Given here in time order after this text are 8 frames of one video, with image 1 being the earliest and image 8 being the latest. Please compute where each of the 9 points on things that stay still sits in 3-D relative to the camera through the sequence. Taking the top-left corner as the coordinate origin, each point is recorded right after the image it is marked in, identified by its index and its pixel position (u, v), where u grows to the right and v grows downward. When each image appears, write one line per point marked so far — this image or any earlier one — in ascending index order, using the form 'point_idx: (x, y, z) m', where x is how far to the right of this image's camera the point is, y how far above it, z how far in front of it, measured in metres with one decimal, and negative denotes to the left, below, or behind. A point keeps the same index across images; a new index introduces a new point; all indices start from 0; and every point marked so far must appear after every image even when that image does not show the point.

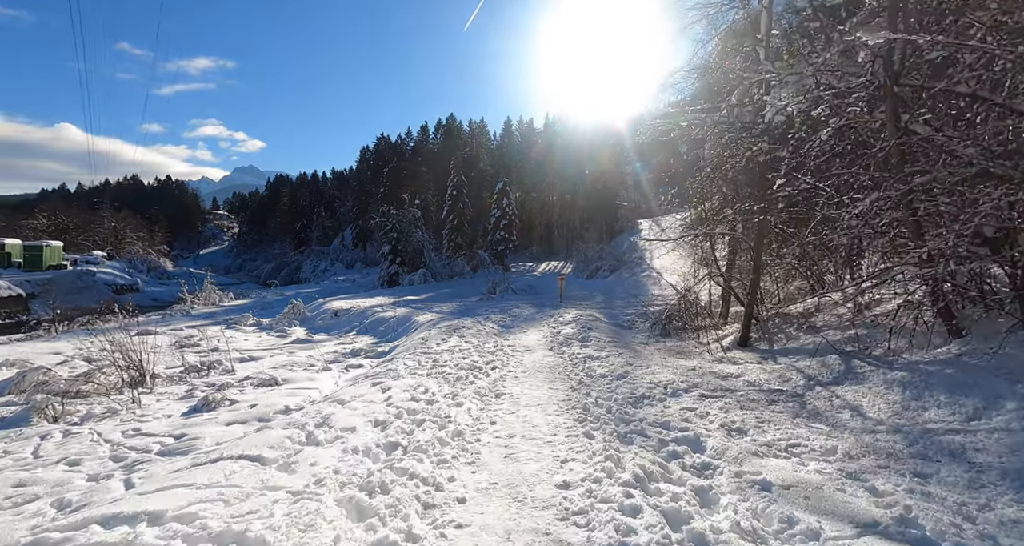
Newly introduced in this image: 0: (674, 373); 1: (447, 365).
0: (+2.2, -1.3, +5.5) m
1: (-1.0, -1.5, +6.7) m
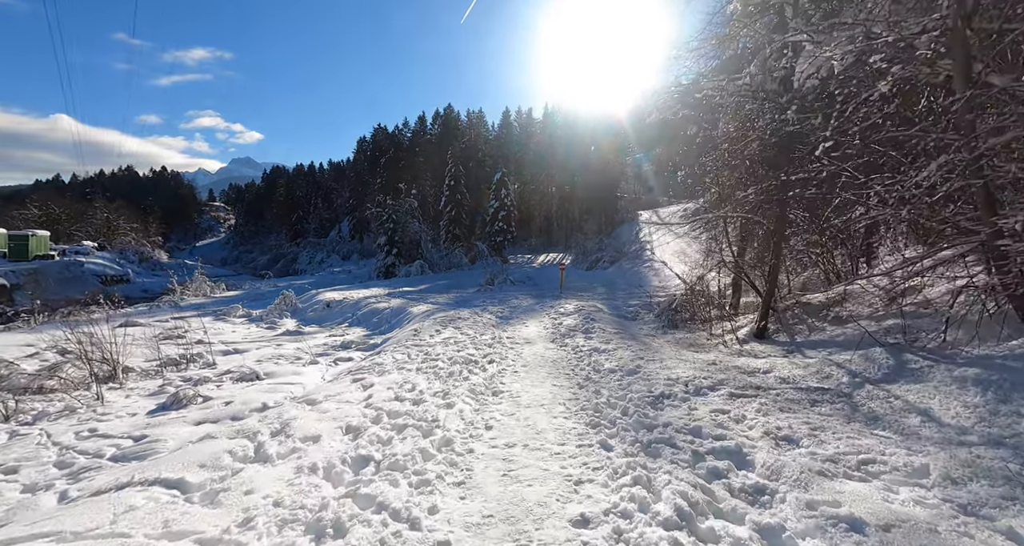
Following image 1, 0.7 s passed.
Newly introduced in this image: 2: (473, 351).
0: (+2.2, -1.1, +4.9) m
1: (-1.0, -1.3, +6.1) m
2: (-0.7, -1.3, +6.9) m
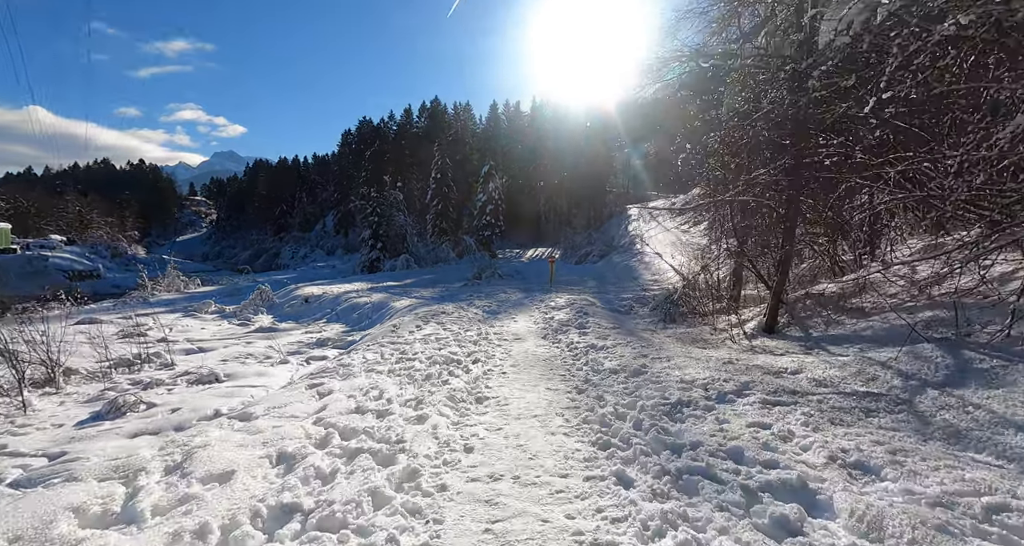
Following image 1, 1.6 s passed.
0: (+2.0, -1.0, +4.3) m
1: (-1.2, -1.1, +5.4) m
2: (-0.9, -1.2, +6.2) m
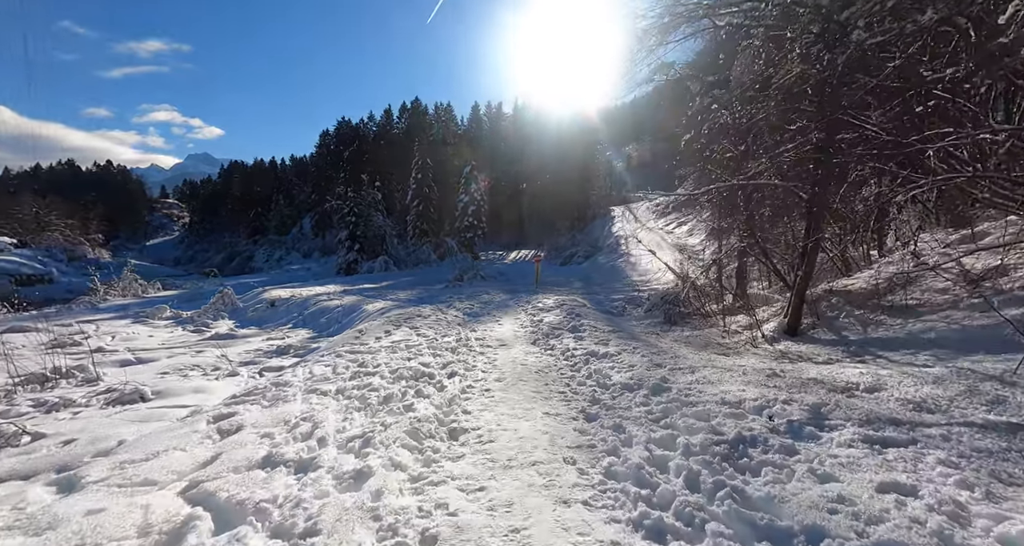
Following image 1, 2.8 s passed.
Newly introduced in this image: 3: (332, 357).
0: (+1.9, -0.9, +3.3) m
1: (-1.4, -1.0, +4.3) m
2: (-1.0, -1.1, +5.2) m
3: (-2.3, -1.1, +5.2) m
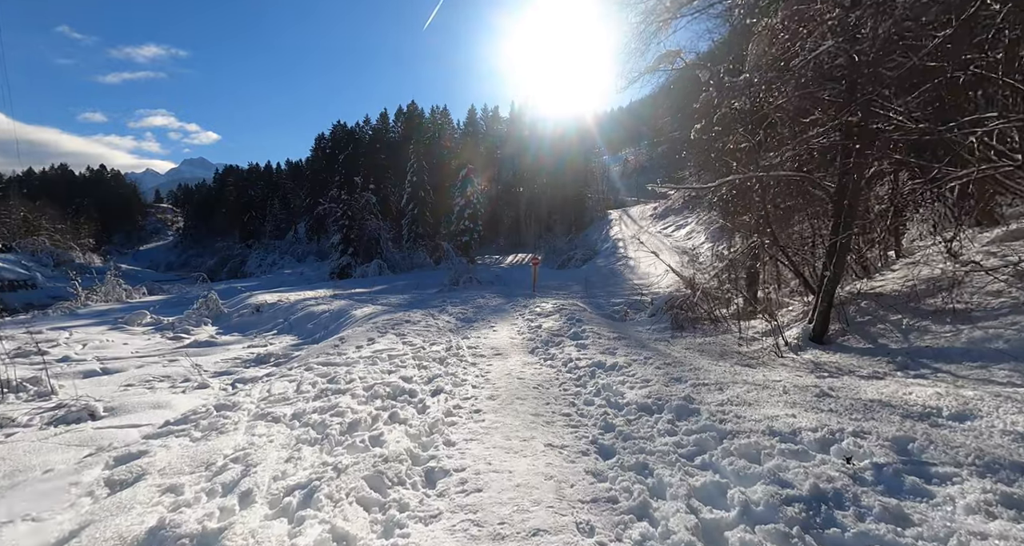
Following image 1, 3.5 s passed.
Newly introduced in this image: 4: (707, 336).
0: (+1.9, -0.9, +2.7) m
1: (-1.4, -1.0, +3.7) m
2: (-1.1, -1.1, +4.5) m
3: (-2.4, -1.1, +4.5) m
4: (+3.3, -1.1, +7.0) m
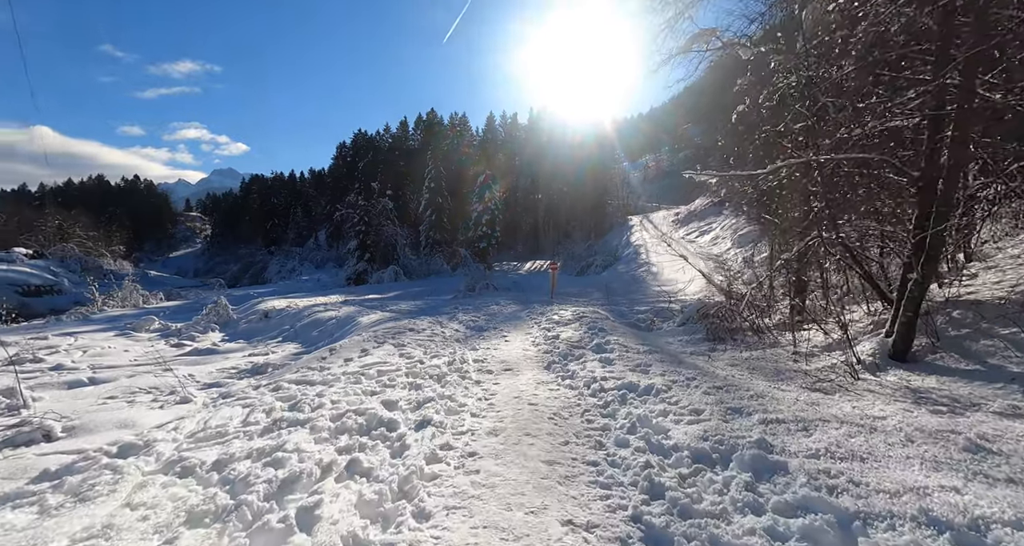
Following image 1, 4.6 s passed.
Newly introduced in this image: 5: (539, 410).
0: (+1.9, -0.9, +1.8) m
1: (-1.4, -1.0, +2.9) m
2: (-1.0, -1.1, +3.7) m
3: (-2.3, -1.1, +3.8) m
4: (+3.5, -1.1, +6.0) m
5: (+0.2, -1.1, +3.3) m
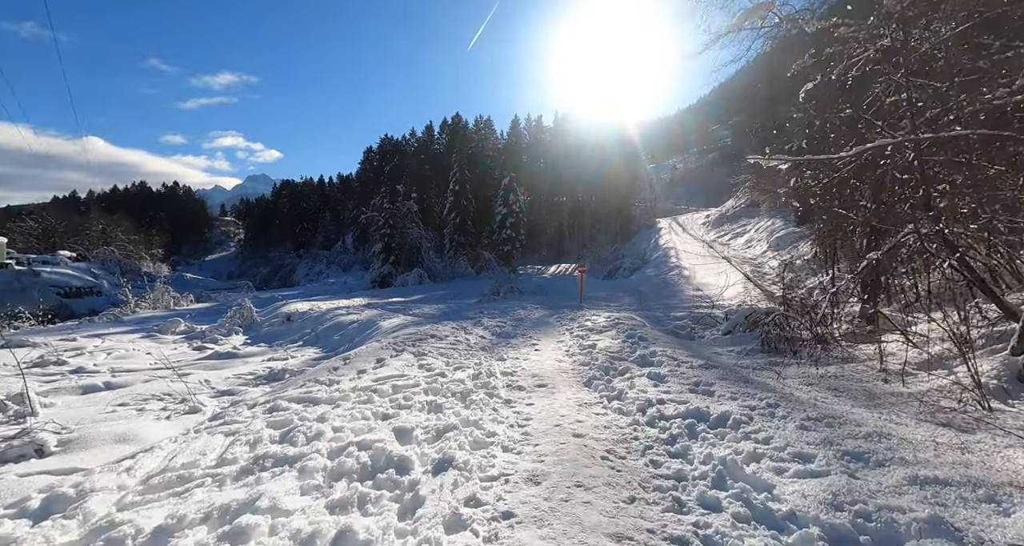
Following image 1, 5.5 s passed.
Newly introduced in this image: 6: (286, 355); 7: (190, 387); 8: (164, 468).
0: (+2.1, -0.8, +1.0) m
1: (-1.1, -1.0, +2.3) m
2: (-0.7, -1.1, +3.1) m
3: (-2.0, -1.1, +3.2) m
4: (+3.9, -1.2, +5.1) m
5: (+0.5, -1.1, +2.6) m
6: (-5.9, -2.1, +10.6) m
7: (-6.2, -2.2, +7.8) m
8: (-1.9, -1.1, +2.4) m
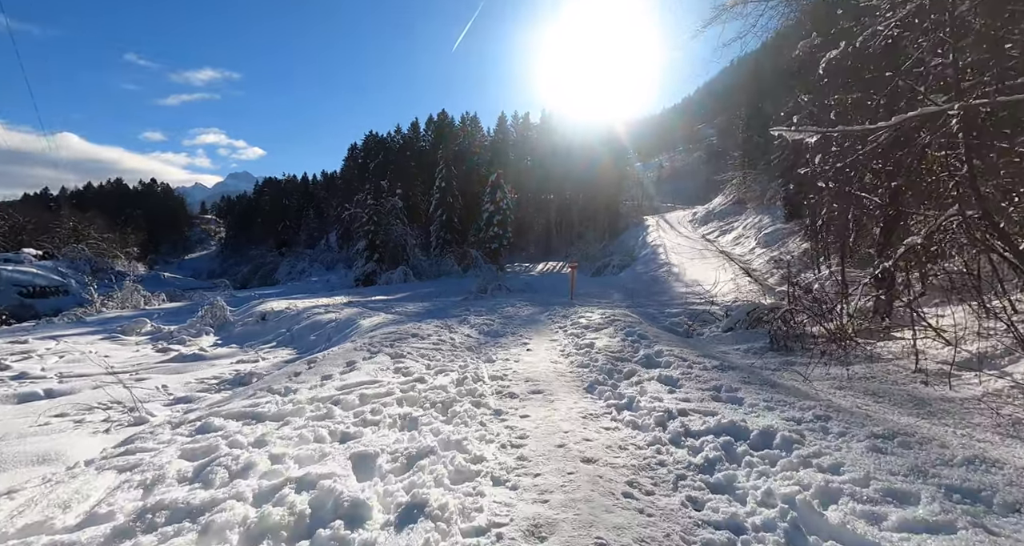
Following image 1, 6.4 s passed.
0: (+2.1, -0.7, +0.5) m
1: (-1.1, -0.9, +1.7) m
2: (-0.8, -1.0, +2.5) m
3: (-2.0, -1.0, +2.6) m
4: (+3.8, -1.0, +4.6) m
5: (+0.4, -1.0, +2.0) m
6: (-6.2, -2.0, +9.8) m
7: (-6.4, -2.1, +7.0) m
8: (-2.0, -1.0, +1.7) m
